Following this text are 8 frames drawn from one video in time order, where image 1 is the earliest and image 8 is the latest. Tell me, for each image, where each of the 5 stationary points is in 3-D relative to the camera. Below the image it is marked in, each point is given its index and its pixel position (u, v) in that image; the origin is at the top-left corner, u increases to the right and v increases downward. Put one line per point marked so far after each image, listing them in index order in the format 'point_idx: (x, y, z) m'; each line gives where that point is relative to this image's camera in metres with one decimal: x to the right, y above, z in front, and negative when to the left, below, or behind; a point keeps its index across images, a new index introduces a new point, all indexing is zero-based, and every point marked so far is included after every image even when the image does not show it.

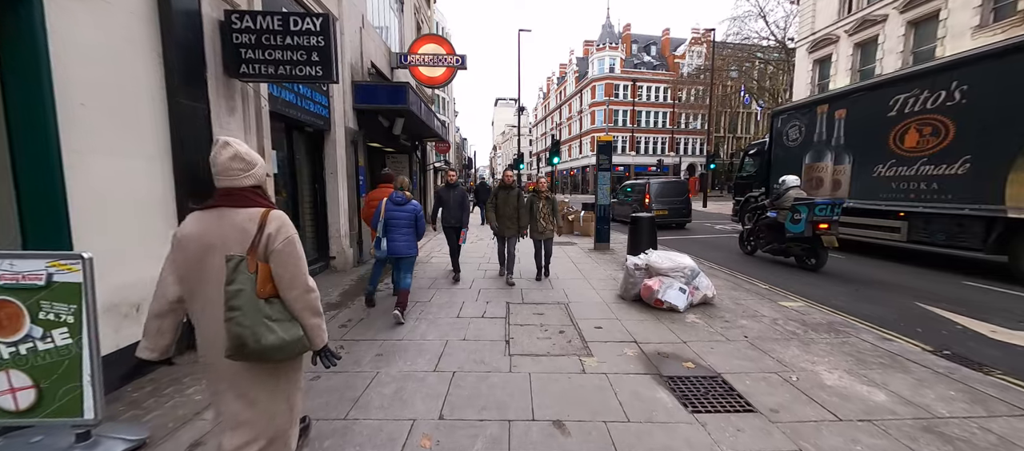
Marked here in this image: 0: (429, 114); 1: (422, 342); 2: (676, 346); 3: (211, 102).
0: (-2.3, +3.0, +9.2) m
1: (-1.0, -1.2, +3.6) m
2: (+1.7, -1.3, +3.6) m
3: (-3.2, +1.3, +3.6) m
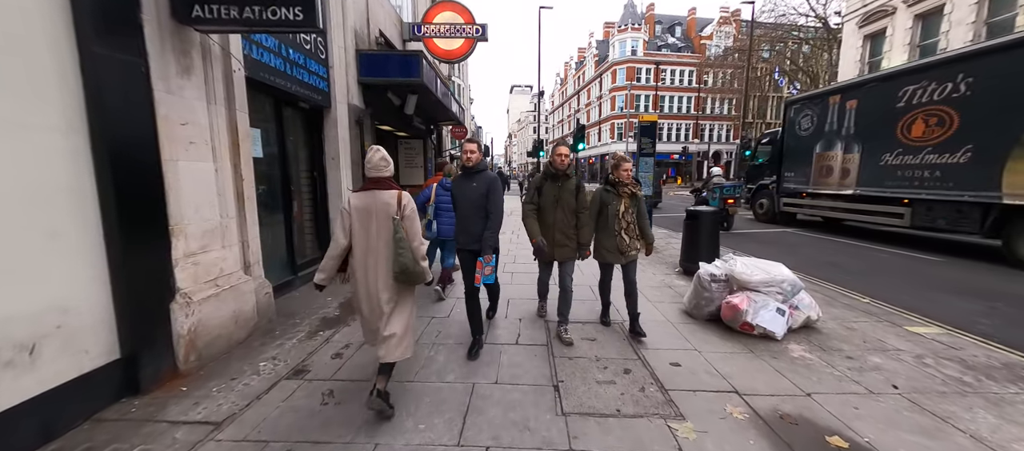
0: (-1.6, +3.2, +8.1) m
1: (-0.6, -1.3, +2.6) m
2: (+2.1, -1.3, +2.5) m
3: (-2.8, +1.3, +2.6) m
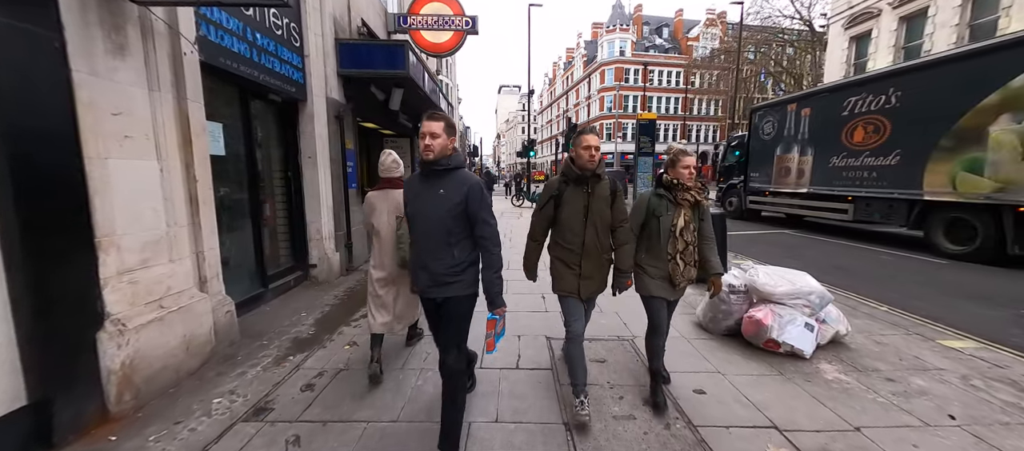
0: (-1.8, +3.1, +7.6) m
1: (-0.5, -1.3, +2.2) m
2: (+2.2, -1.4, +2.2) m
3: (-2.7, +1.2, +2.1) m
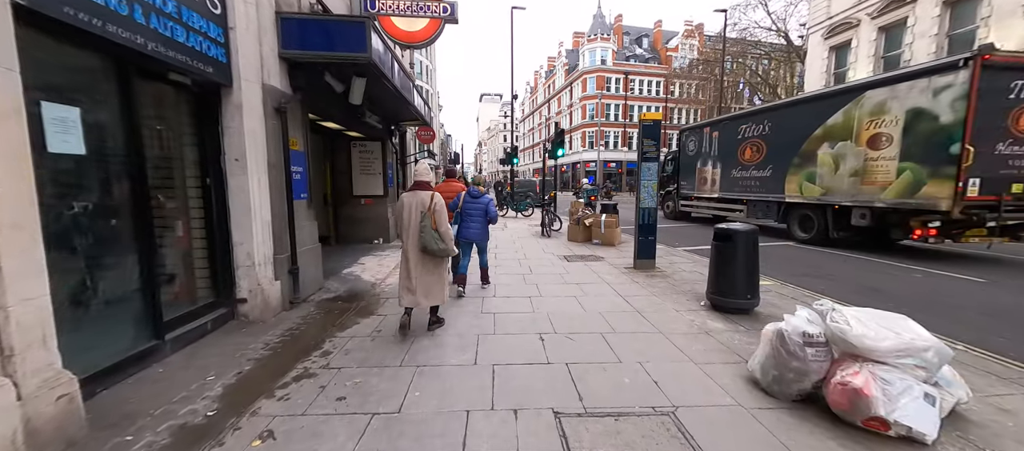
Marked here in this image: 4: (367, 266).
0: (-2.1, +2.8, +6.6) m
1: (-0.5, -1.5, +1.1) m
2: (+2.2, -1.5, +1.2) m
3: (-2.7, +1.0, +1.0) m
4: (-2.8, -0.8, +6.6) m
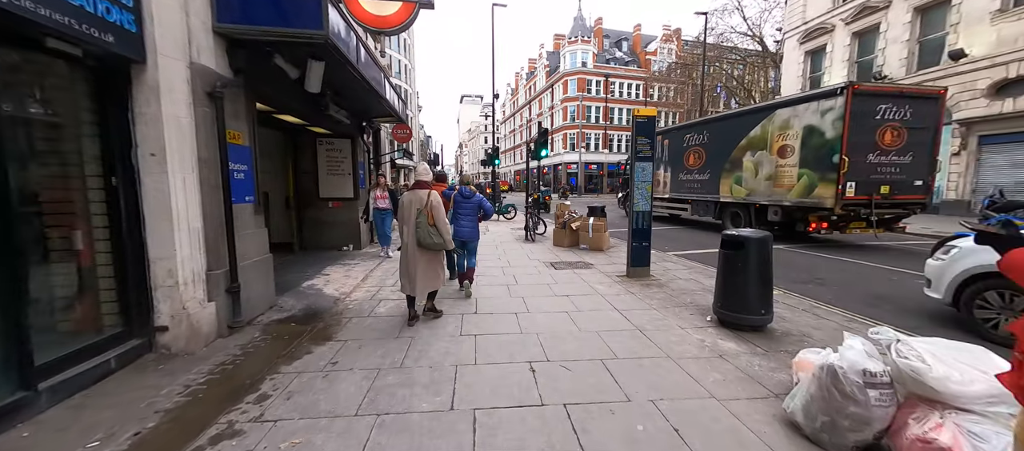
0: (-2.4, +2.7, +5.9) m
1: (-0.5, -1.6, +0.5) m
2: (+2.2, -1.6, +0.8) m
3: (-2.7, +1.0, +0.2) m
4: (-3.1, -0.9, +5.8) m
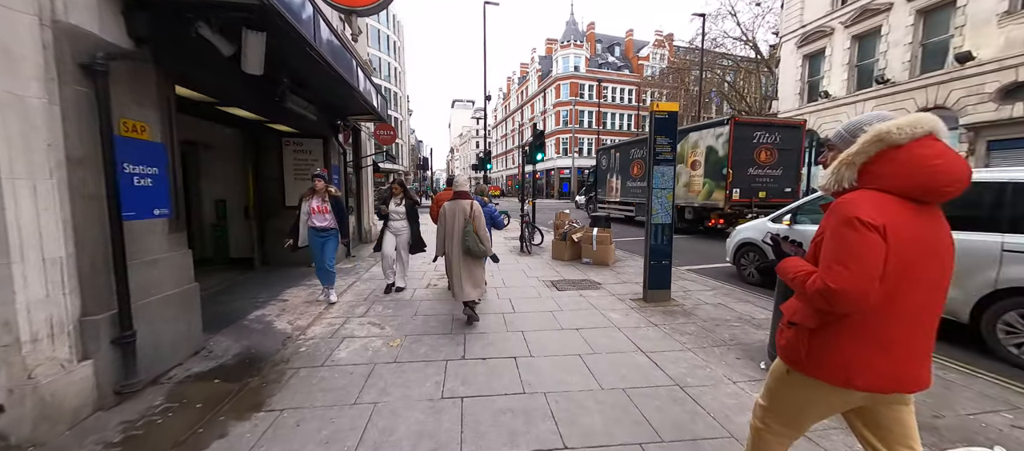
0: (-2.5, +2.5, +4.9) m
1: (-0.5, -1.7, -0.5) m
2: (+2.2, -1.7, -0.2) m
3: (-2.7, +0.8, -0.8) m
4: (-3.2, -1.1, +4.8) m
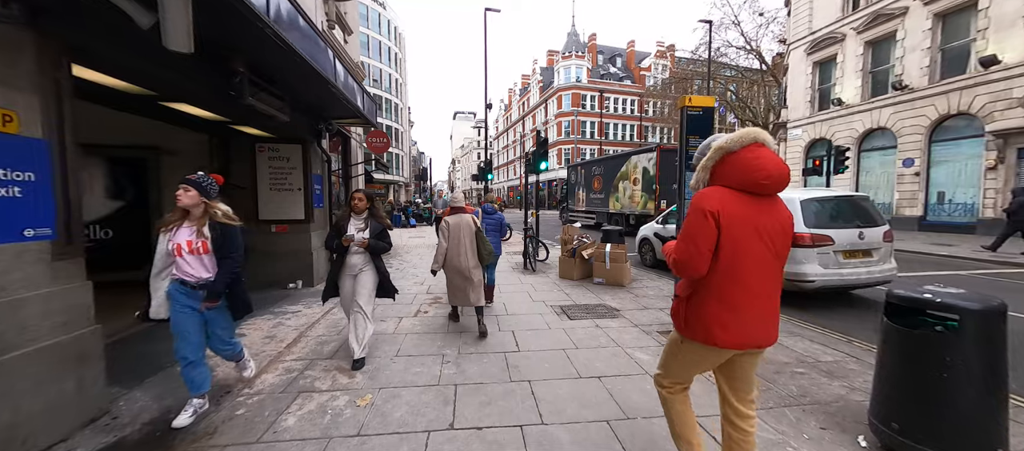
0: (-2.4, +2.2, +4.2) m
1: (-0.4, -1.8, -1.4) m
2: (+2.3, -1.8, -1.1) m
3: (-2.6, +0.8, -1.6) m
4: (-3.1, -1.4, +3.9) m
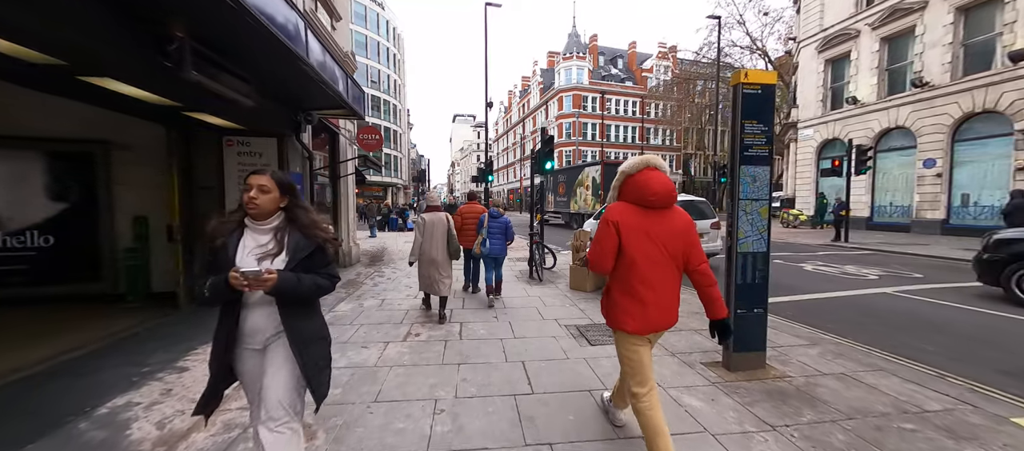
0: (-2.3, +2.2, +3.4) m
1: (-0.3, -1.8, -2.2) m
2: (+2.4, -1.8, -1.9) m
3: (-2.5, +0.7, -2.4) m
4: (-3.0, -1.4, +3.1) m
